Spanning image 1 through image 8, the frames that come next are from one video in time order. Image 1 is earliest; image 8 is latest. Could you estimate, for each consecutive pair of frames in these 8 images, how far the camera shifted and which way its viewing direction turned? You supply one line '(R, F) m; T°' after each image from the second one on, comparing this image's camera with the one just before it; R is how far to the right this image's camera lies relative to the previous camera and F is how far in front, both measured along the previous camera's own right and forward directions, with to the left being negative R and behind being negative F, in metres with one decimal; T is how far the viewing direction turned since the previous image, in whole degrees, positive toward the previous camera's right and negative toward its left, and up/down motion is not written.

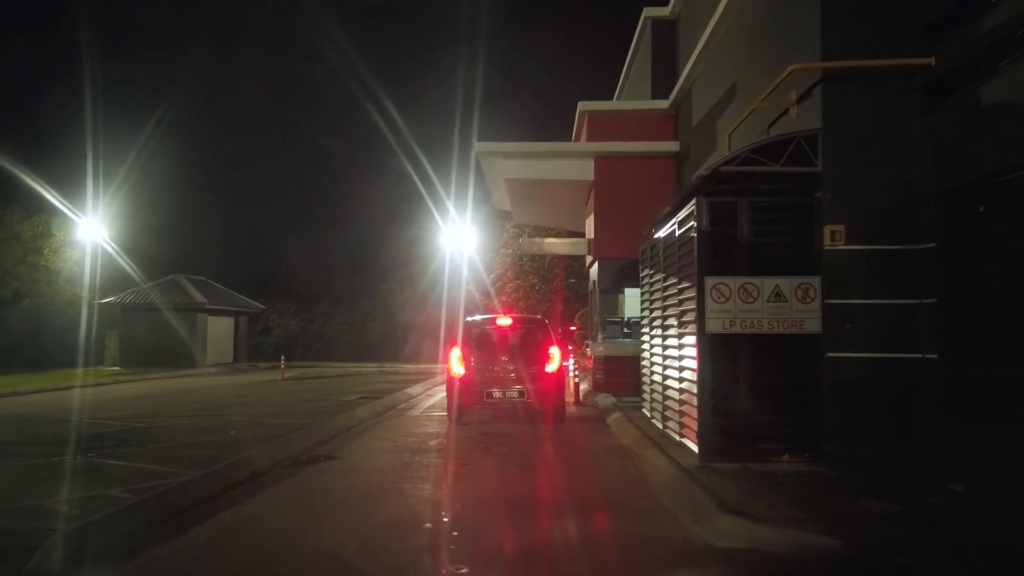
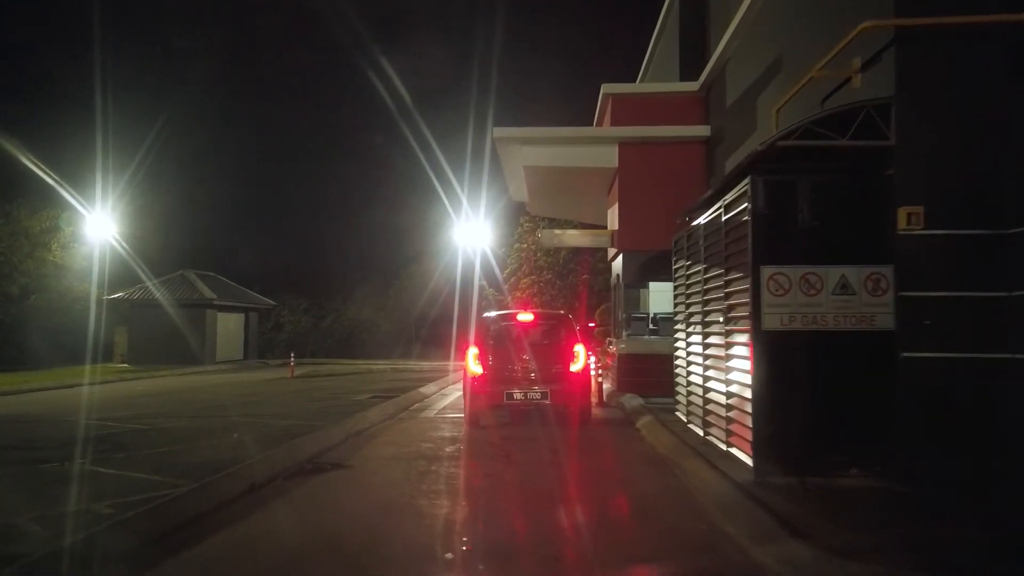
(-0.1, +1.0) m; -1°
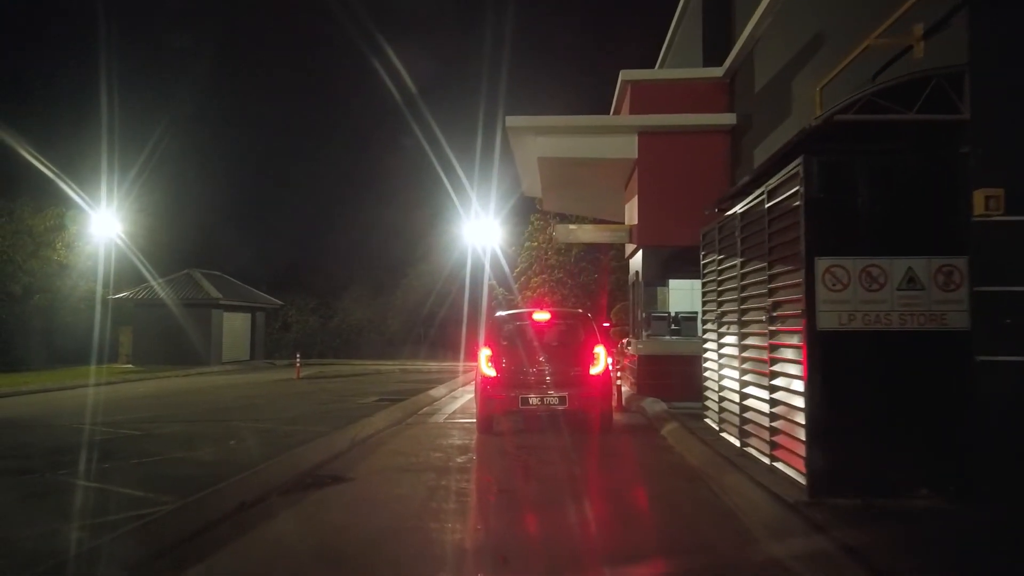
(-0.1, +0.8) m; -1°
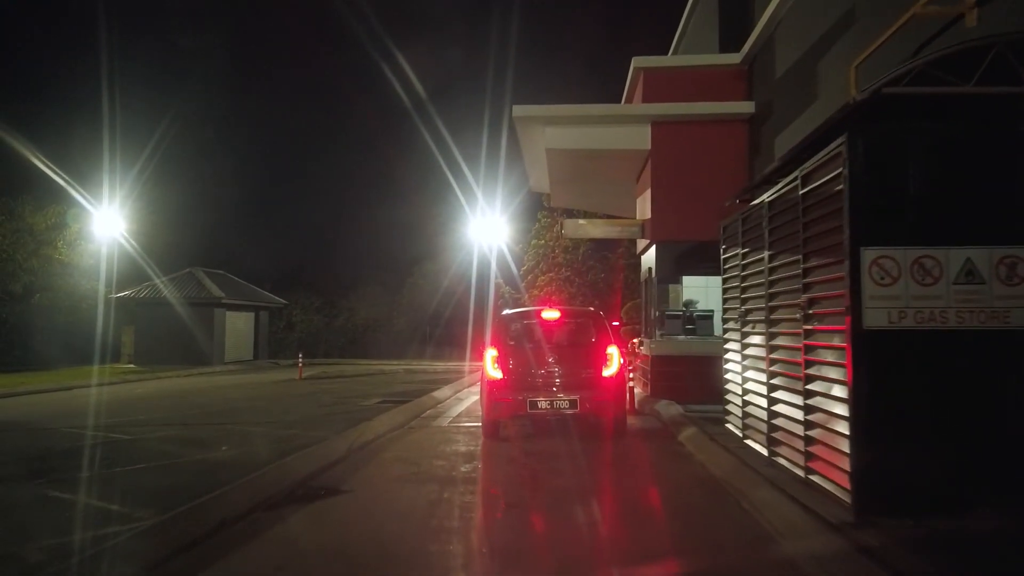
(0.0, +0.7) m; 0°
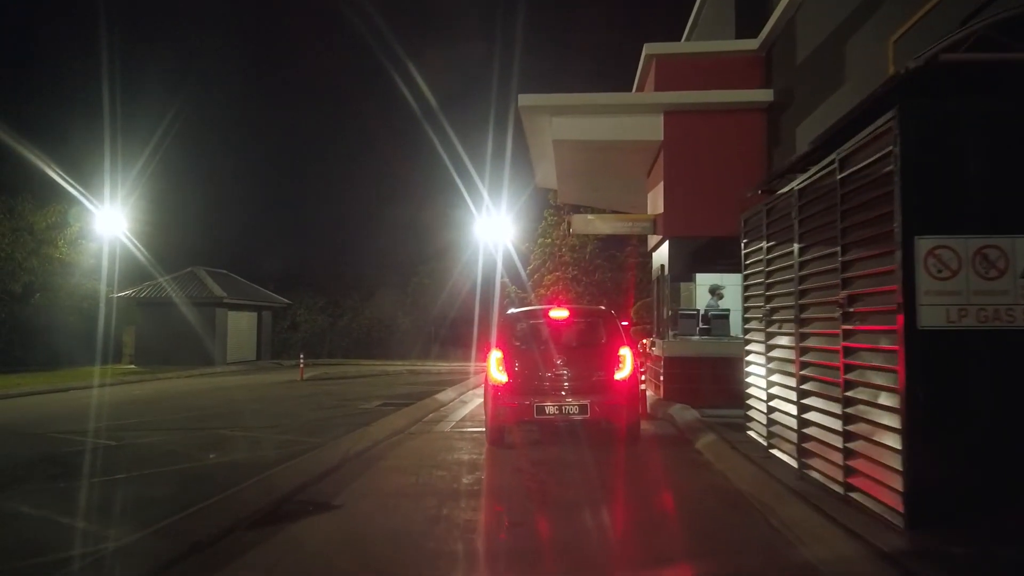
(0.0, +0.7) m; 0°
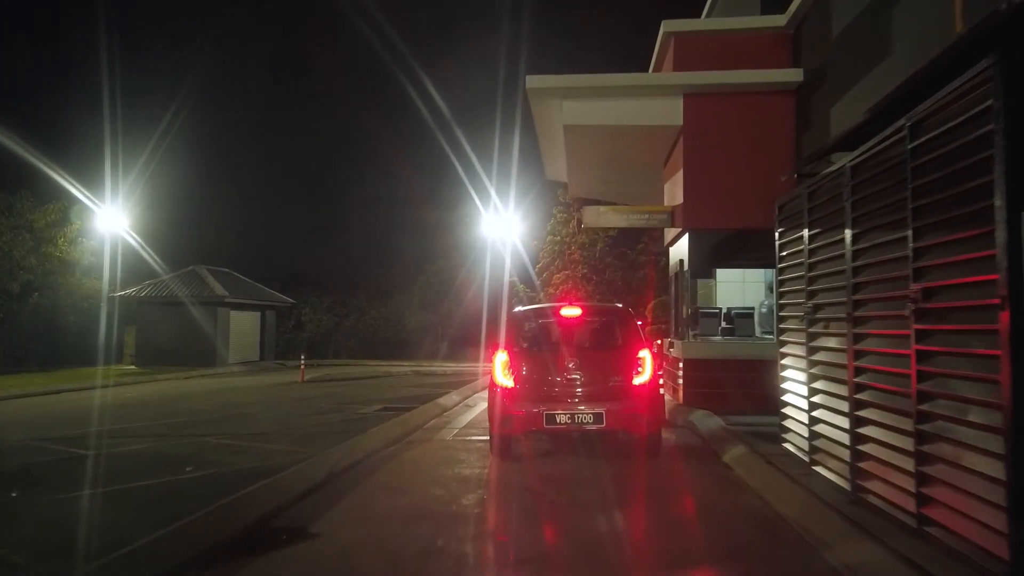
(0.0, +1.0) m; -1°
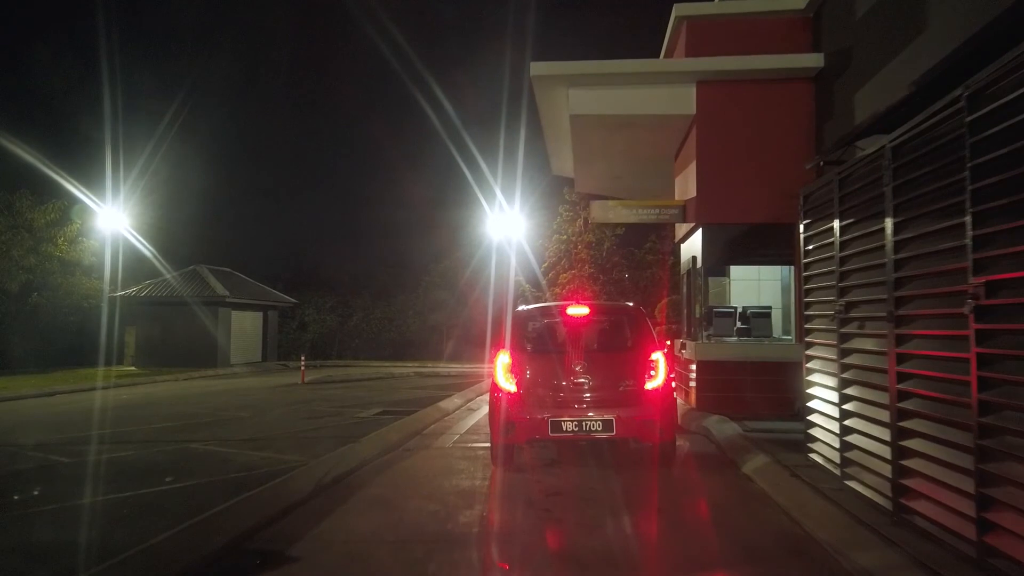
(0.0, +0.7) m; 0°
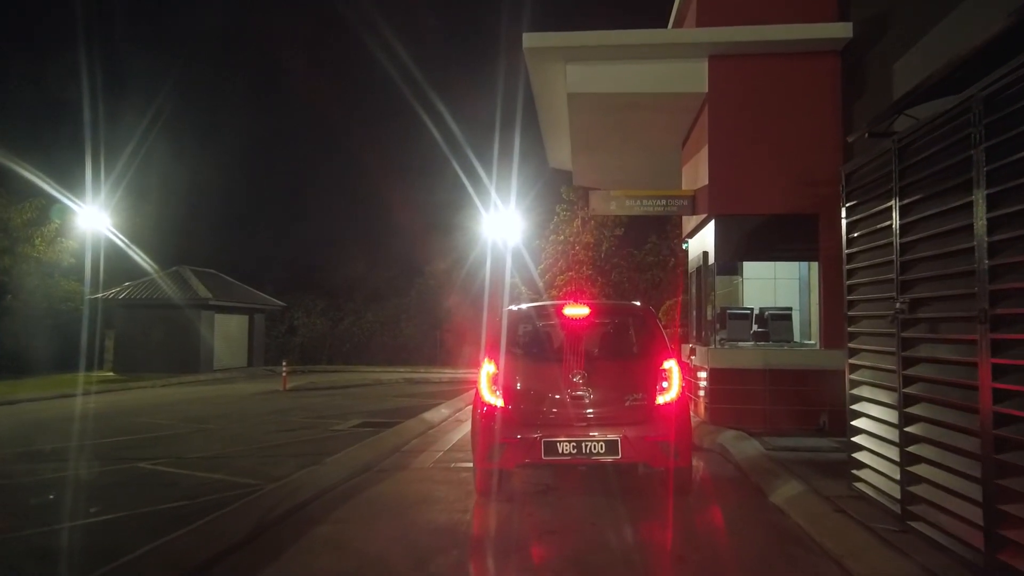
(+0.1, +1.3) m; 0°
